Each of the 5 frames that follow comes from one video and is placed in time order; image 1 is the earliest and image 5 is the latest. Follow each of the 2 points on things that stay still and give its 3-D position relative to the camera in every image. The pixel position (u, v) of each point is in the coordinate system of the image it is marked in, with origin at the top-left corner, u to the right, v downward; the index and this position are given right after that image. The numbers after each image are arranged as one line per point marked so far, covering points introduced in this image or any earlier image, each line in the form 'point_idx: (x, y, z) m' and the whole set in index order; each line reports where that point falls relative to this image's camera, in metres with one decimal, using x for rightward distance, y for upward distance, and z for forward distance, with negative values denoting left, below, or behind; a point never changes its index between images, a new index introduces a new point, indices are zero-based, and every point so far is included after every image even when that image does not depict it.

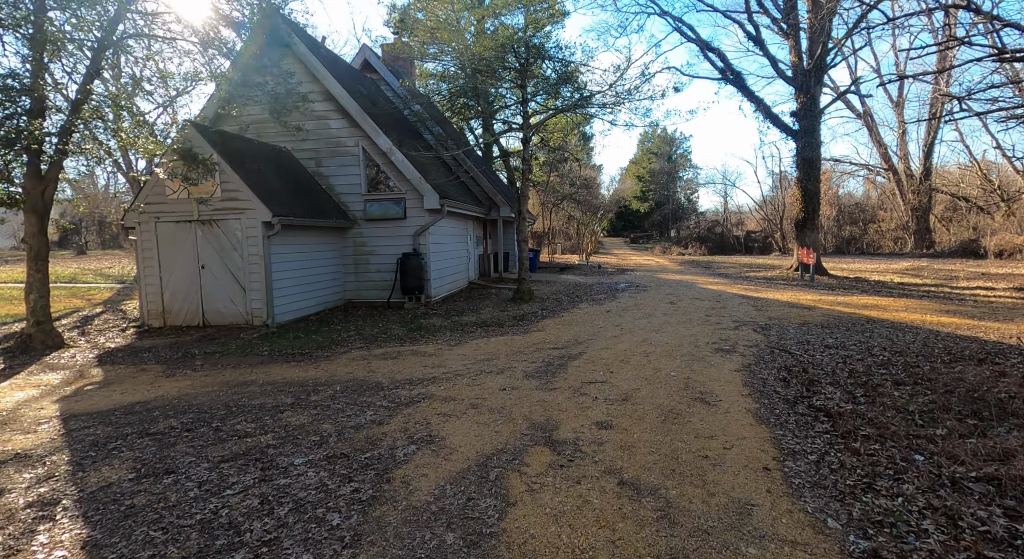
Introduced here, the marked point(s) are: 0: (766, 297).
0: (+5.7, -0.4, +12.3) m
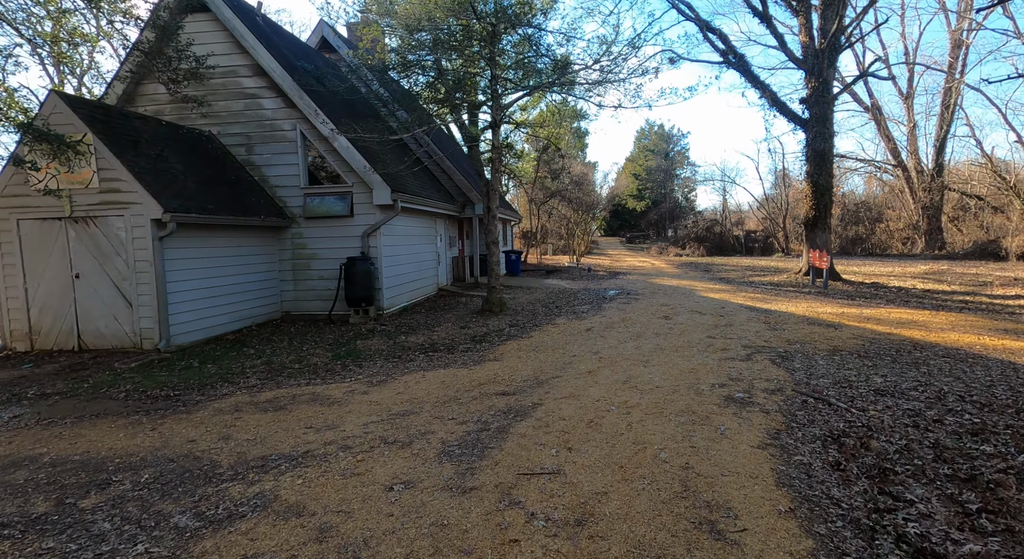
0: (+5.1, -0.6, +10.5) m
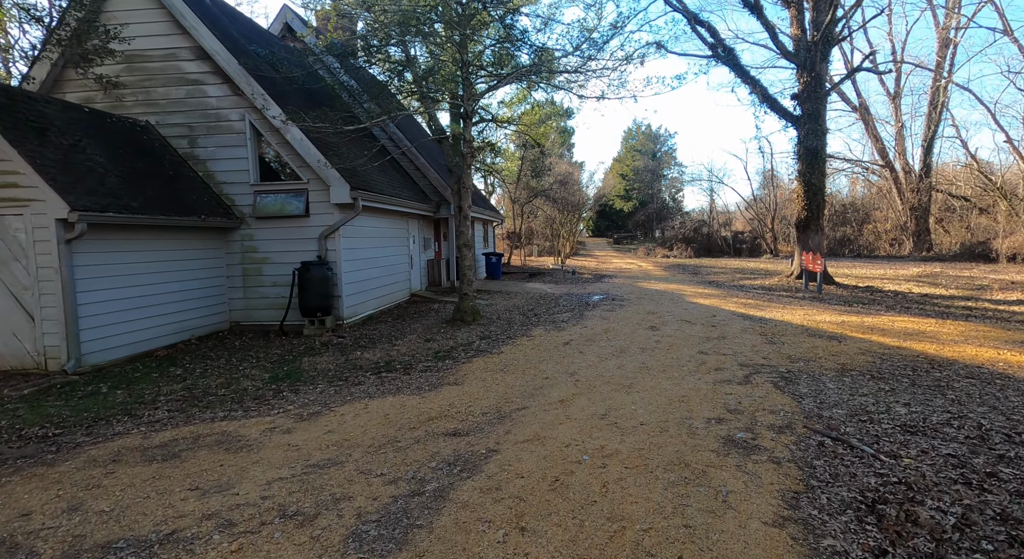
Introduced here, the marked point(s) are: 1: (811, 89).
0: (+4.6, -0.7, +9.7) m
1: (+8.8, +5.6, +16.2) m
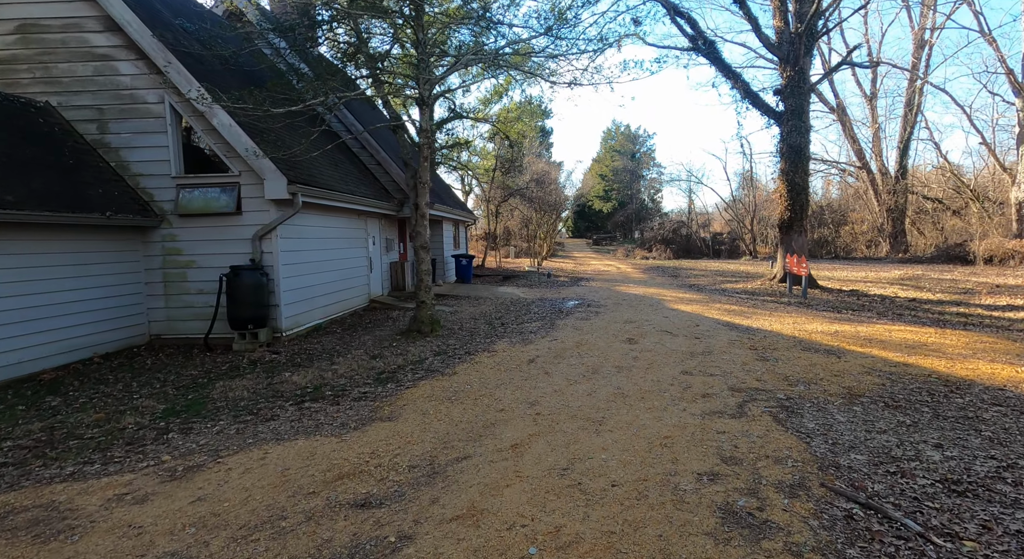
0: (+4.0, -0.8, +8.8) m
1: (+8.0, +5.5, +15.5) m
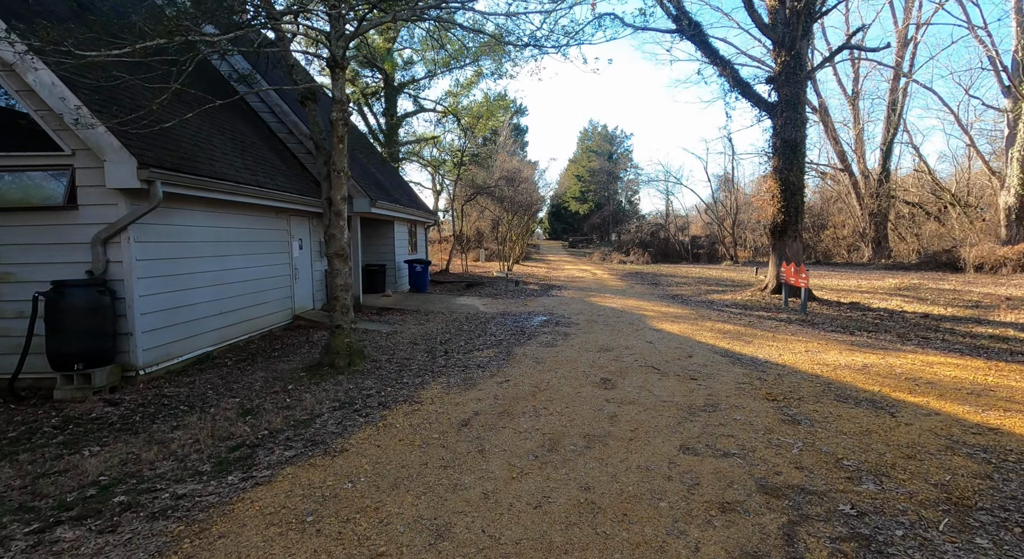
0: (+3.3, -1.1, +6.9) m
1: (+7.0, +5.2, +13.8) m
